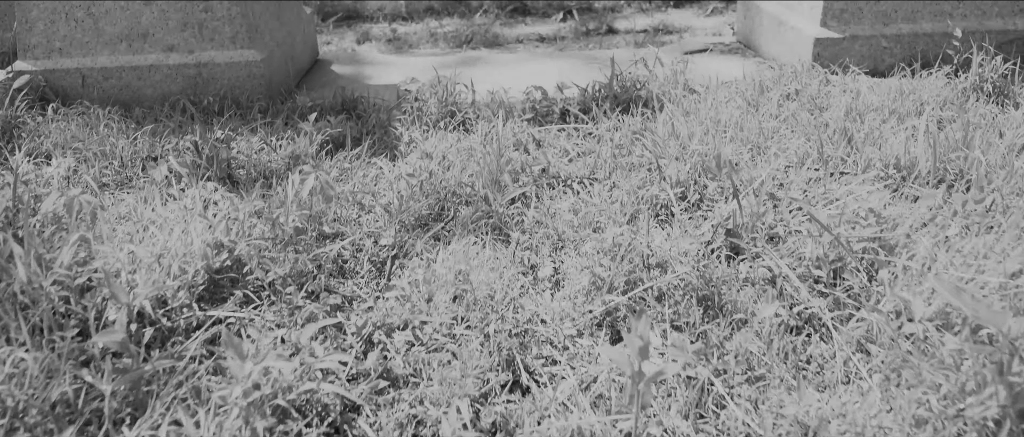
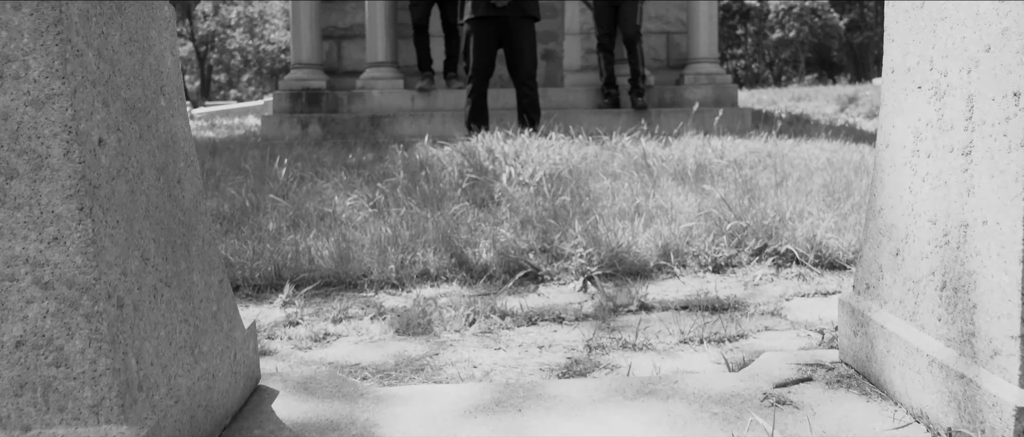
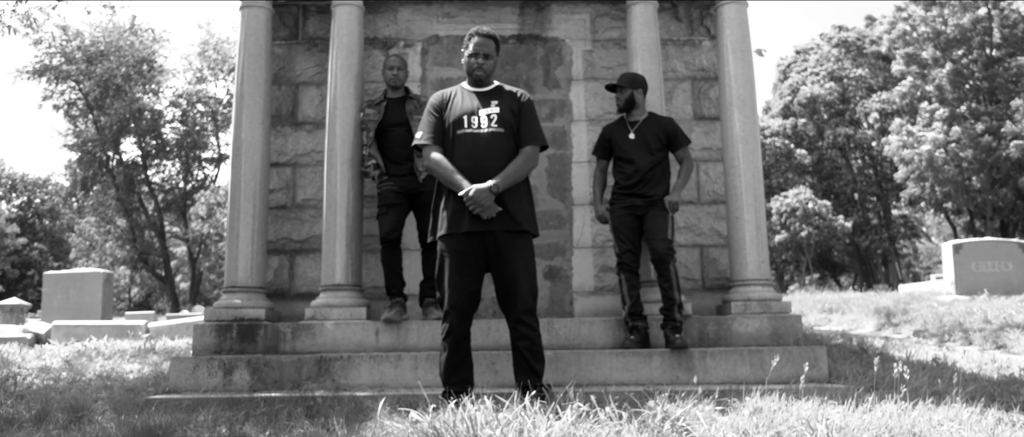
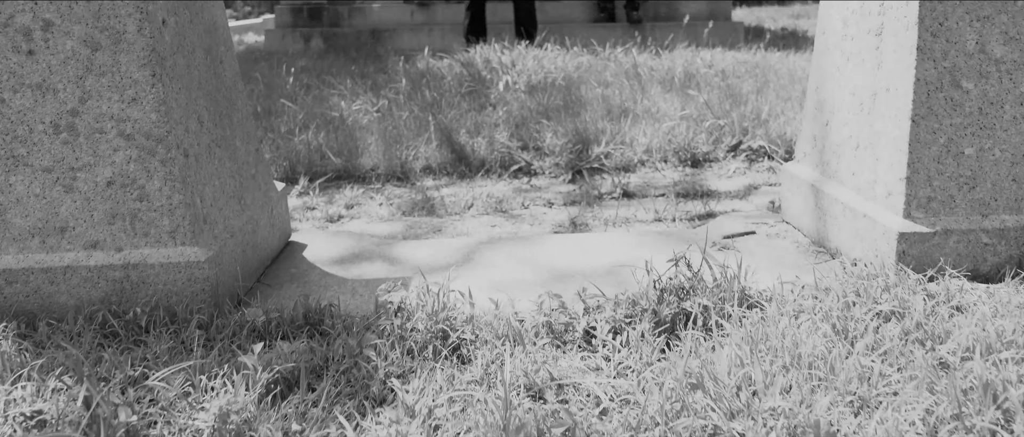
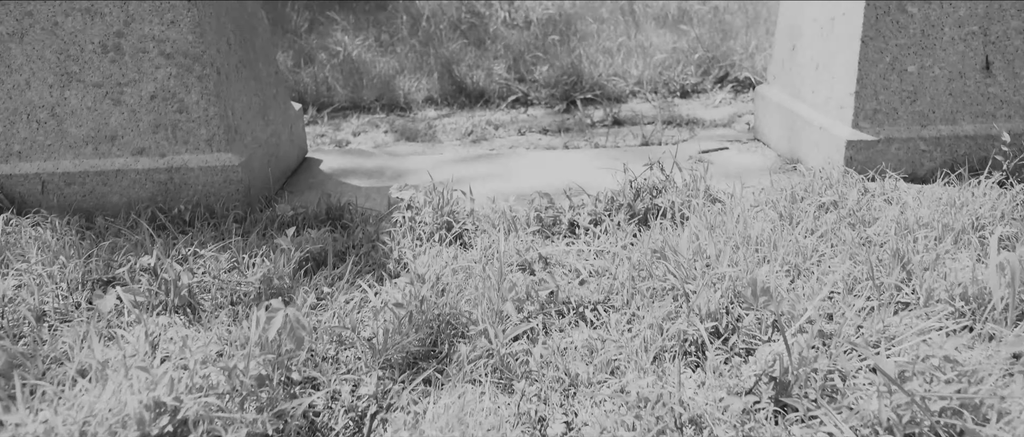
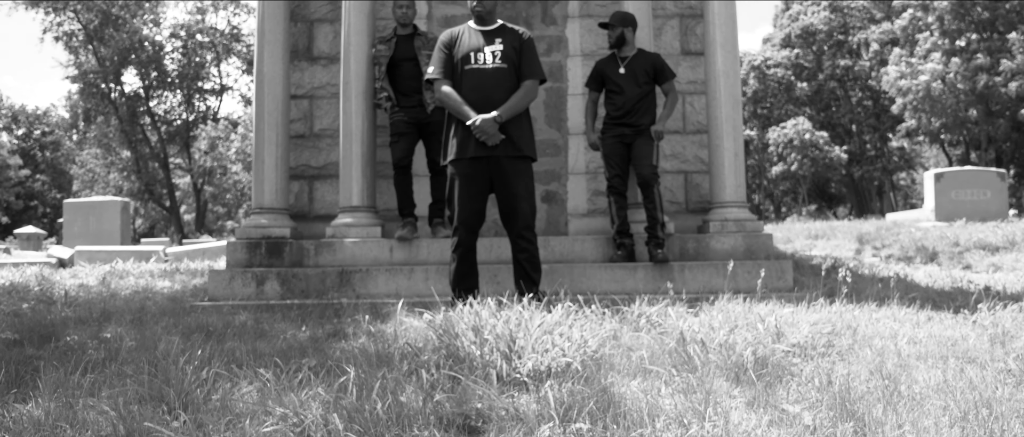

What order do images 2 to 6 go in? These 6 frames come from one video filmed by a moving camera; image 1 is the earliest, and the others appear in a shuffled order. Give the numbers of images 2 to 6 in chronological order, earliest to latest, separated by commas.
5, 4, 2, 6, 3
